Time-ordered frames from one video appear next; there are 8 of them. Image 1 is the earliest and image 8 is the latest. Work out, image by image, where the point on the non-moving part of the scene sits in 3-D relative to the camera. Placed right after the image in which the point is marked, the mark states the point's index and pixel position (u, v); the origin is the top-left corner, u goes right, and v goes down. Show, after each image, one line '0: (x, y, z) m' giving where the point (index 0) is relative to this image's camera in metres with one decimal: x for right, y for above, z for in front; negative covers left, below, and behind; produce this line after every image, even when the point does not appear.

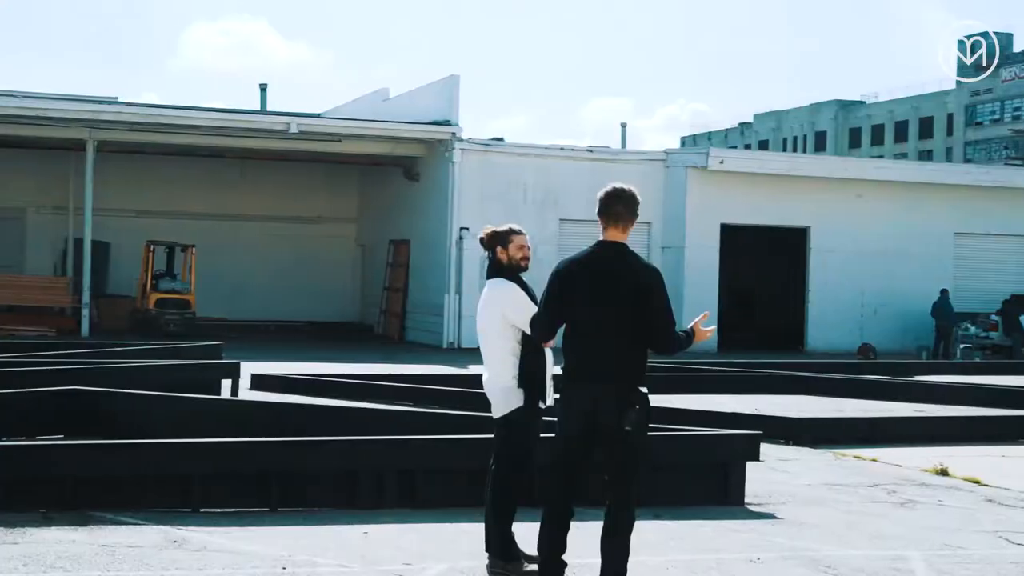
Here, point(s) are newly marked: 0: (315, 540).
0: (-0.9, -1.2, +6.9) m
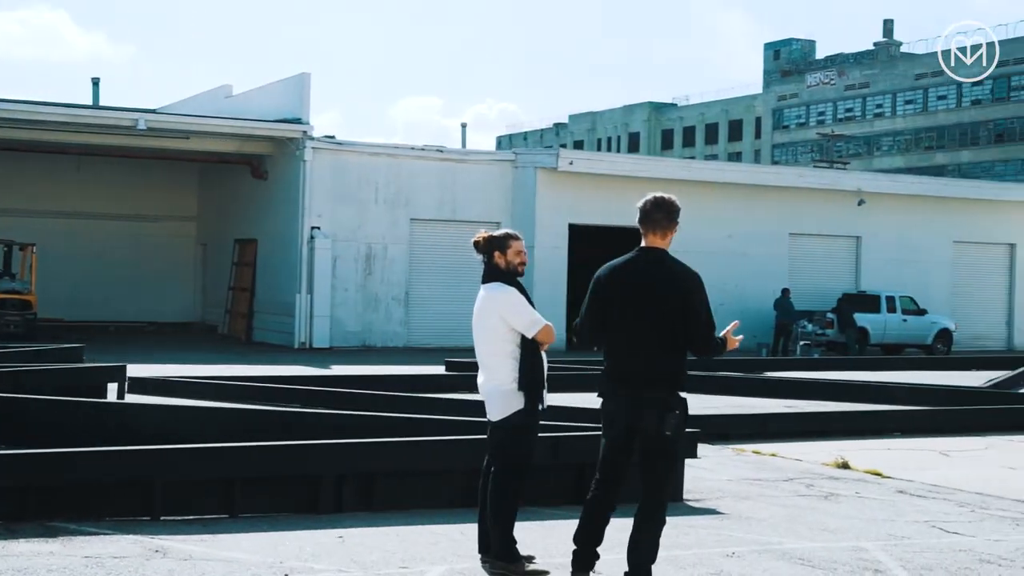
0: (-1.0, -1.2, +6.9) m
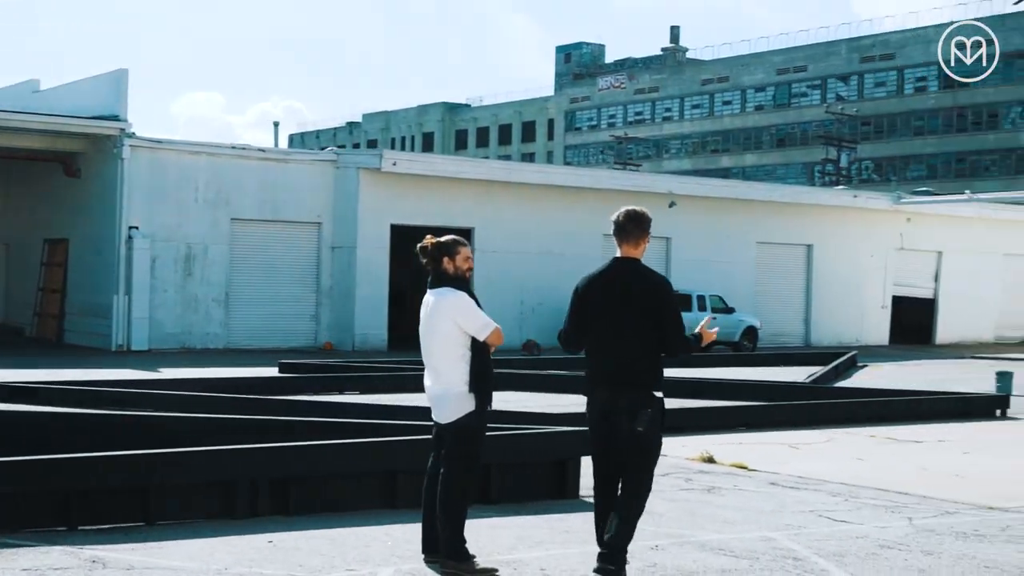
0: (-1.3, -1.2, +6.9) m
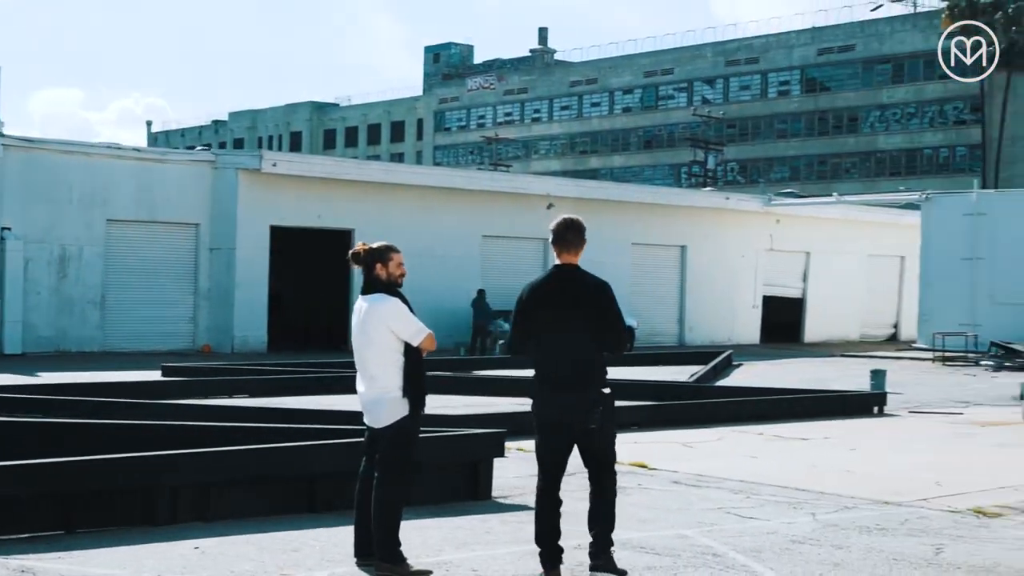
0: (-1.6, -1.2, +6.8) m
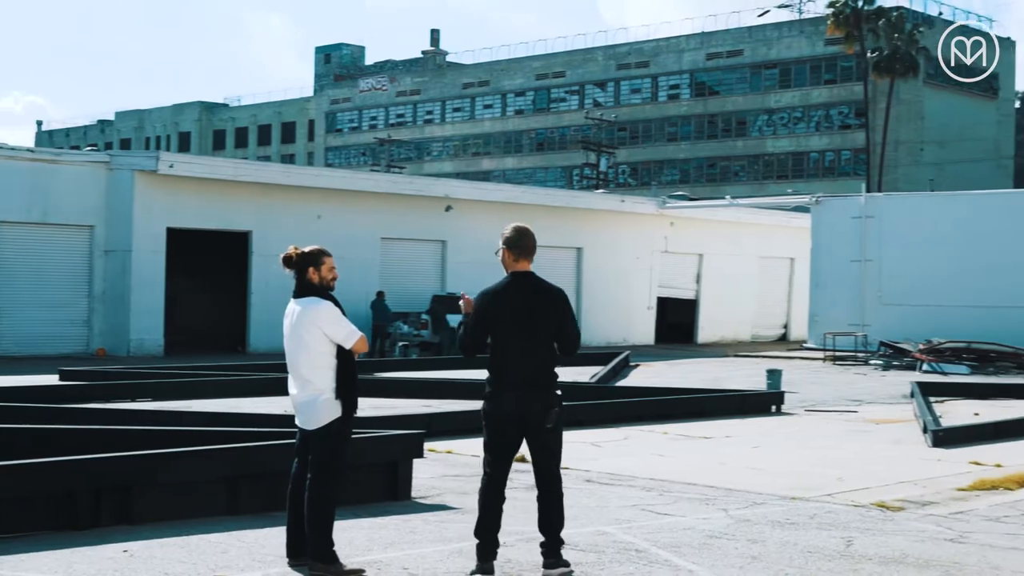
0: (-1.9, -1.3, +6.8) m
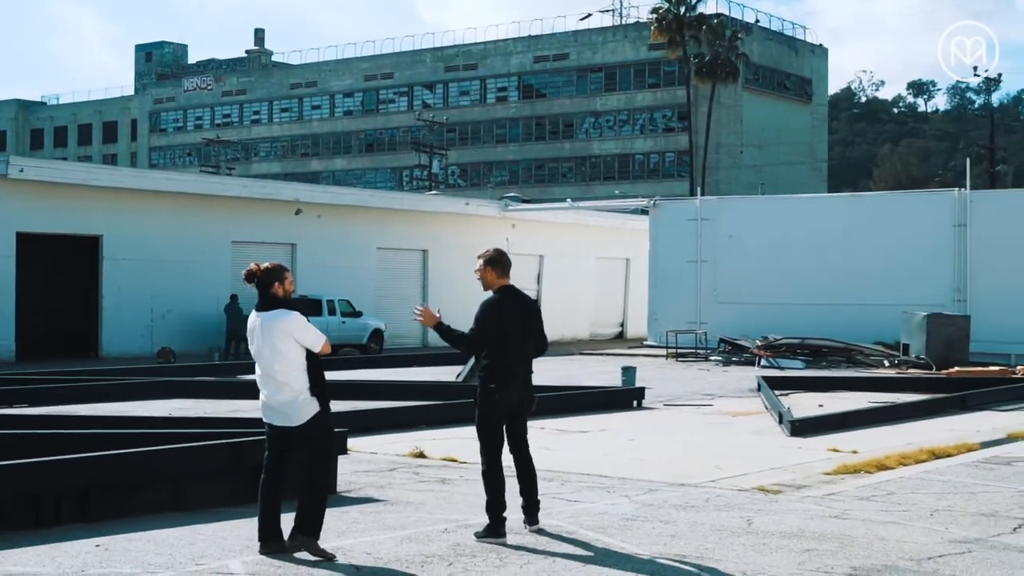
0: (-2.2, -1.3, +7.3) m
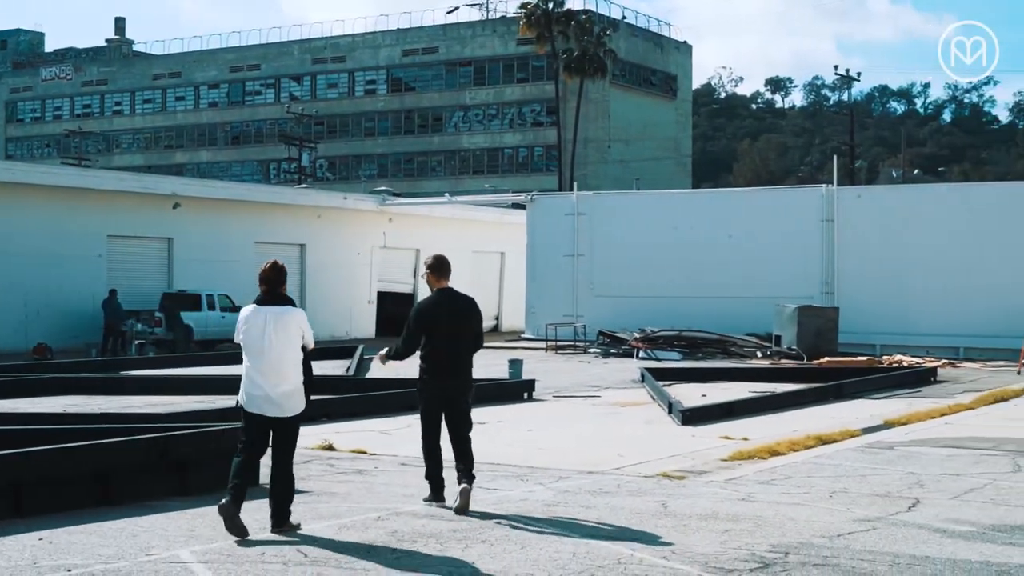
0: (-2.5, -1.3, +7.5) m
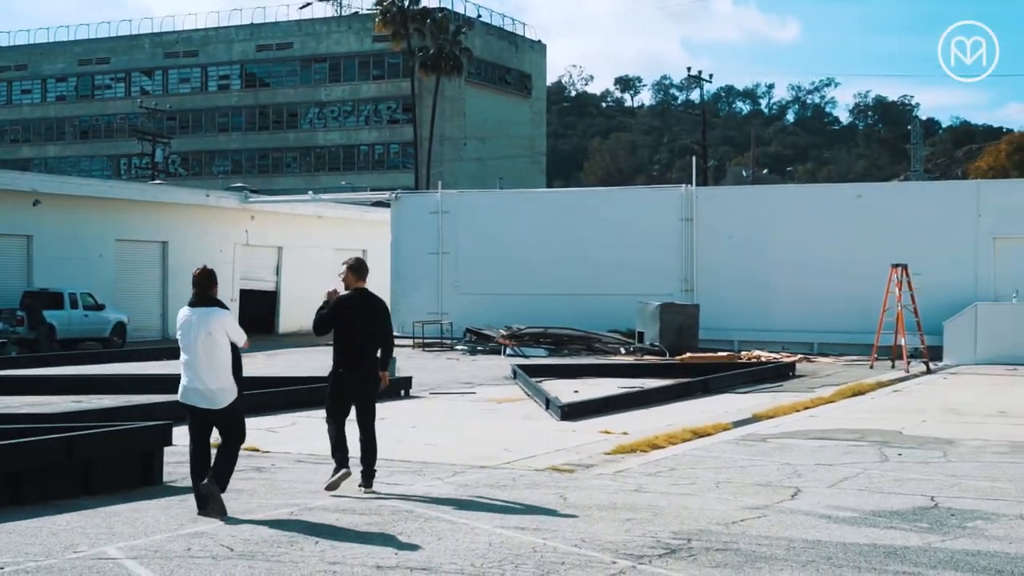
0: (-2.9, -1.3, +7.5) m
